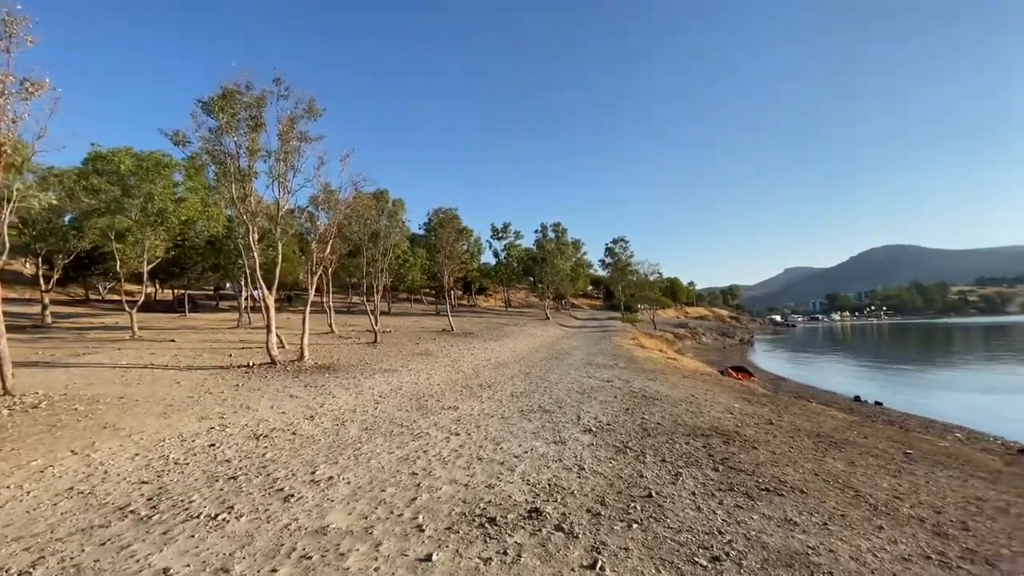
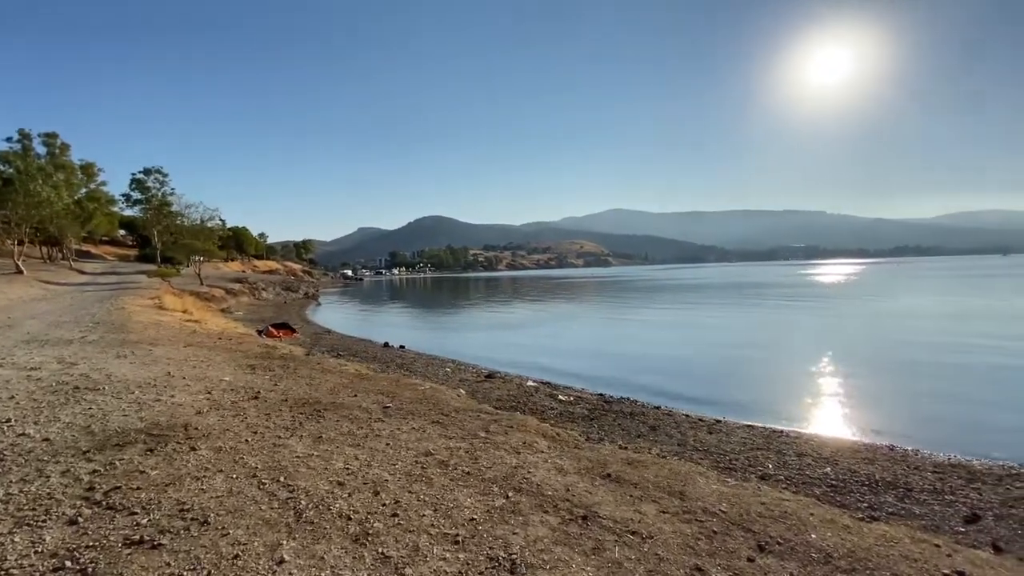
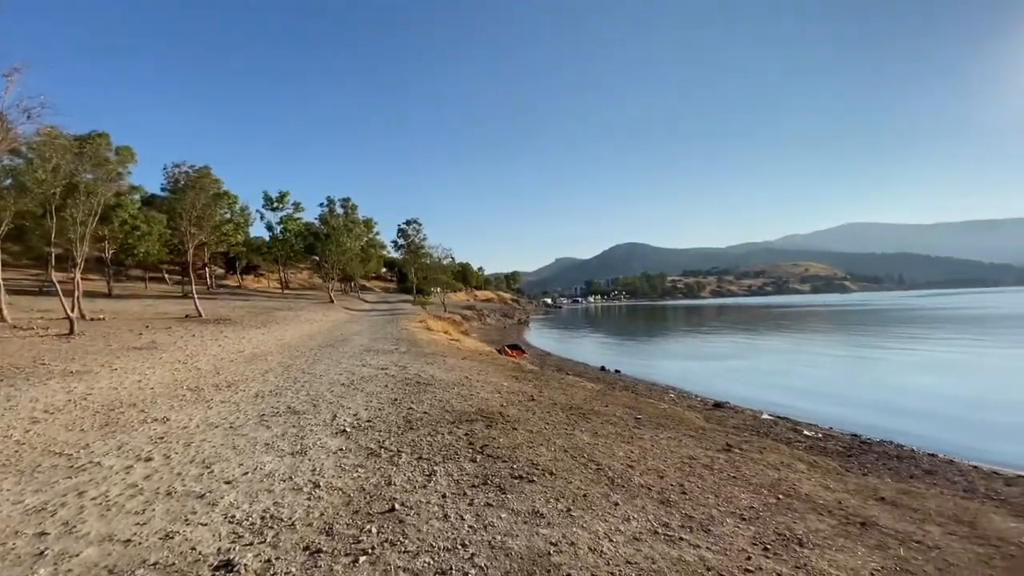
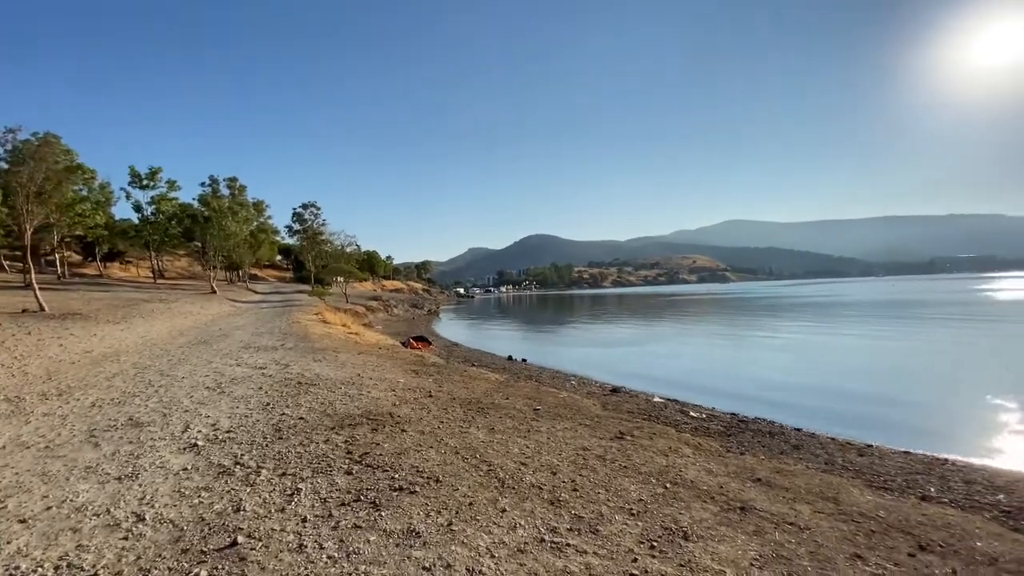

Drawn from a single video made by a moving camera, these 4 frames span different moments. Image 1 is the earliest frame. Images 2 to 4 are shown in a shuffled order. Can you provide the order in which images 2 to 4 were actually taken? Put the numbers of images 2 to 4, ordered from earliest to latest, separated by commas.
3, 4, 2
